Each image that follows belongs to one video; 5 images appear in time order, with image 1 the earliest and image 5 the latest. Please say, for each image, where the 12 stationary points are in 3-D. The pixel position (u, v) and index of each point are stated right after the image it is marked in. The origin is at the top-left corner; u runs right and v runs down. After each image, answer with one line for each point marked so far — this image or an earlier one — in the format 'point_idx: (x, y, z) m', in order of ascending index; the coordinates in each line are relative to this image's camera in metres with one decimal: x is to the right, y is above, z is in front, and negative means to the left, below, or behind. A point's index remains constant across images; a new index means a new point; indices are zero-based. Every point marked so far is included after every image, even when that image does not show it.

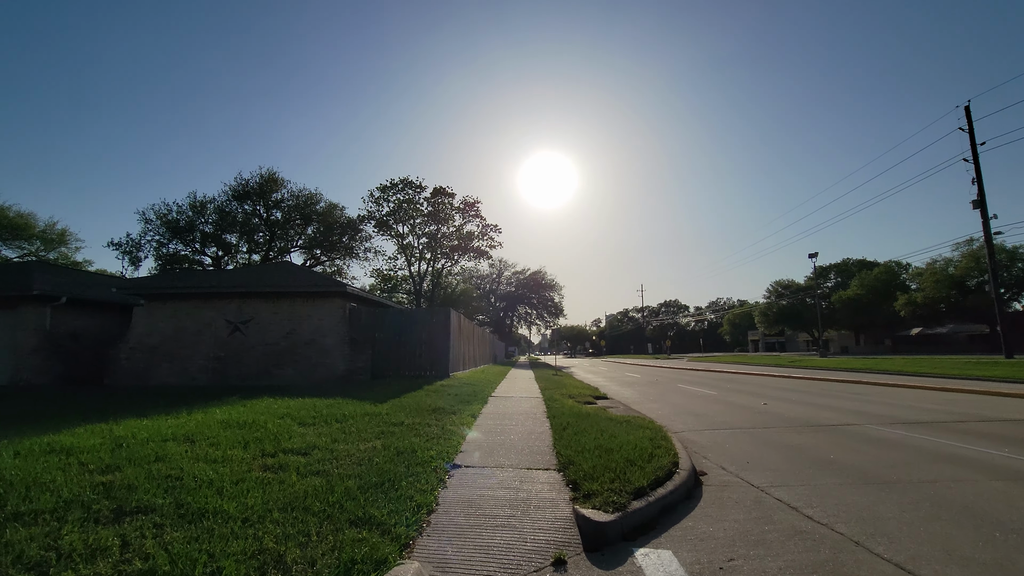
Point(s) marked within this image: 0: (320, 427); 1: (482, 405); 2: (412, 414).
0: (-2.5, -1.8, +7.7) m
1: (-0.6, -2.4, +12.4) m
2: (-1.6, -2.0, +9.6) m
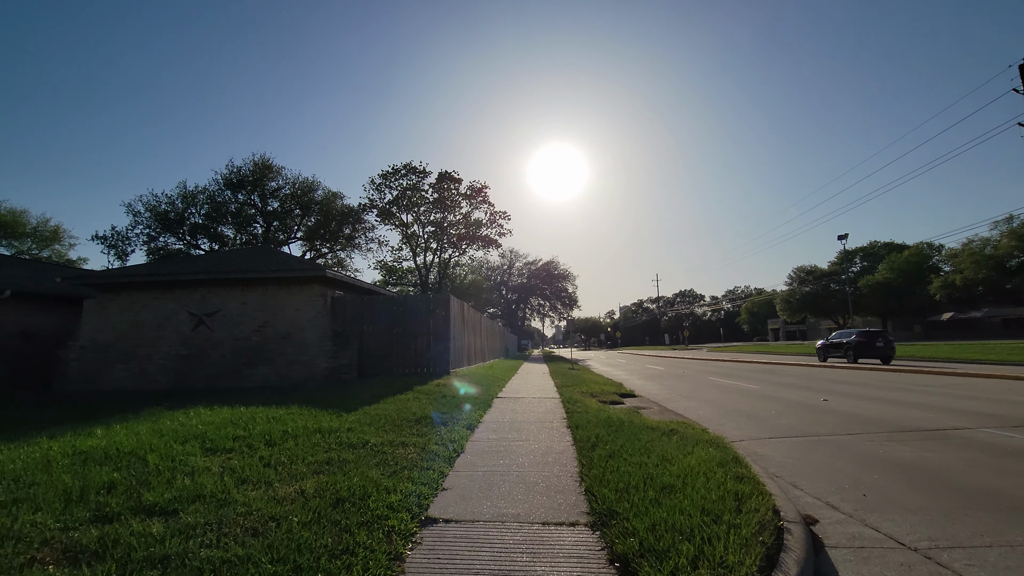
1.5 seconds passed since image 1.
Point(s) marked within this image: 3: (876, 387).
0: (-2.4, -1.5, +5.2) m
1: (-0.4, -2.0, +9.9) m
2: (-1.5, -1.7, +7.1) m
3: (+10.3, -2.8, +16.8) m
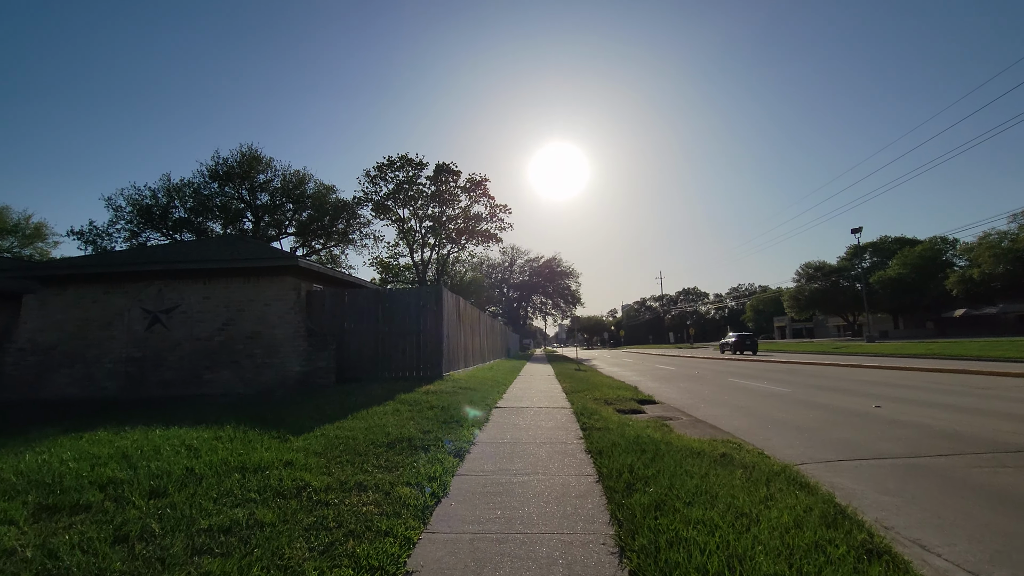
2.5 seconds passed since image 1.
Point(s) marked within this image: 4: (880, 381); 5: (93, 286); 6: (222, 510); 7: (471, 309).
0: (-2.4, -1.3, +3.3) m
1: (-0.4, -1.8, +8.0) m
2: (-1.5, -1.5, +5.2) m
3: (+10.3, -2.5, +14.9) m
4: (+11.2, -2.8, +18.3) m
5: (-9.0, +0.1, +12.8) m
6: (-1.8, -1.4, +3.7) m
7: (-1.4, -0.7, +19.8) m
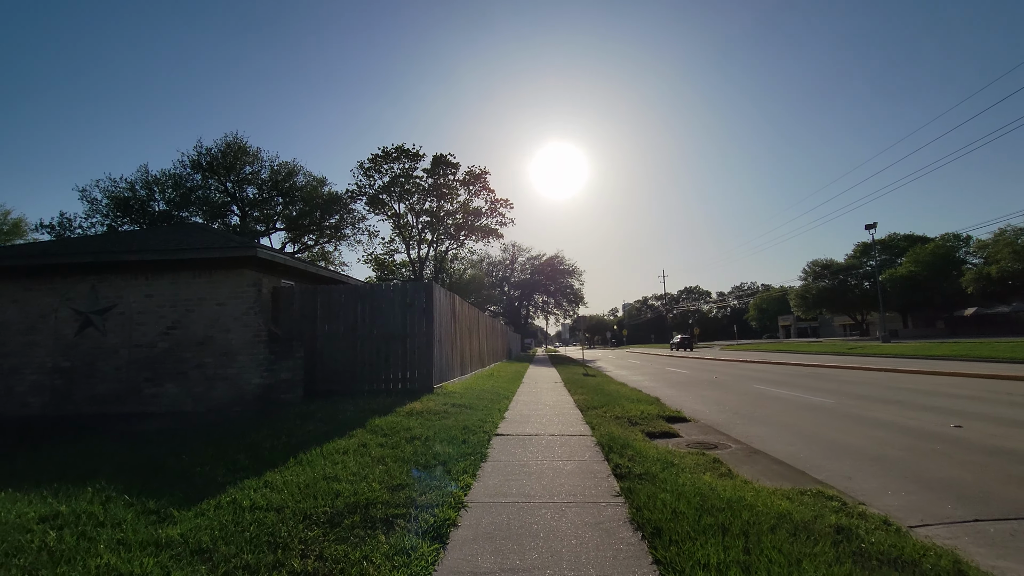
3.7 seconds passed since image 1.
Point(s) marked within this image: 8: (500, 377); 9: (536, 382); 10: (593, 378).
0: (-2.3, -1.2, +1.2) m
1: (-0.4, -1.8, +5.9) m
2: (-1.4, -1.4, +3.1) m
3: (+10.4, -2.4, +12.8) m
4: (+11.3, -2.7, +16.2) m
5: (-8.9, +0.1, +10.7) m
6: (-1.7, -1.3, +1.6) m
7: (-1.3, -0.6, +17.7) m
8: (-0.4, -2.9, +19.2) m
9: (+0.8, -3.0, +19.2) m
10: (+2.7, -3.0, +19.8) m
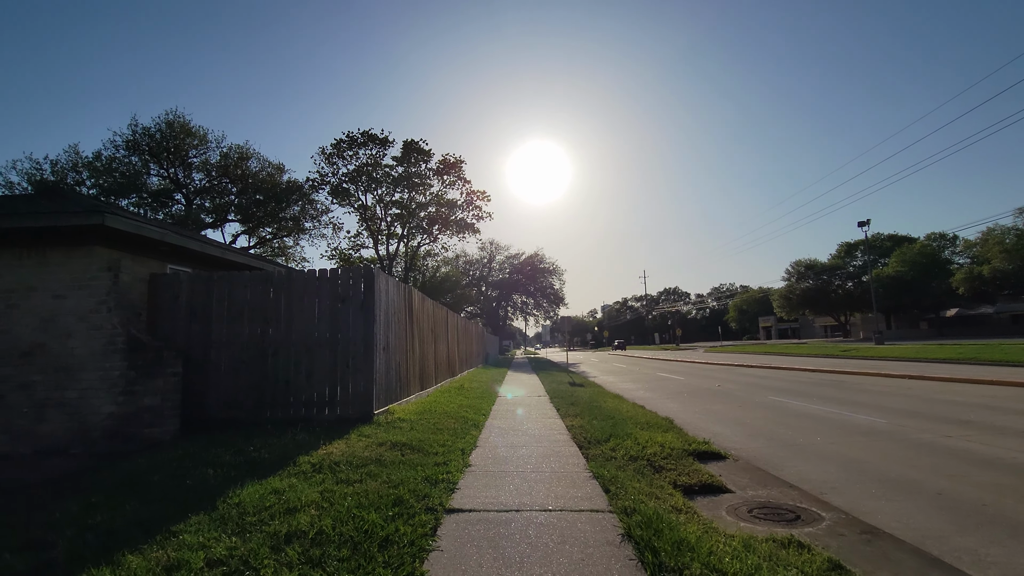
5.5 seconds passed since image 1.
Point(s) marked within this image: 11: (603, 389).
0: (-2.4, -1.1, -1.9) m
1: (-0.6, -1.6, +2.8) m
2: (-1.5, -1.2, 0.0) m
3: (+9.9, -2.3, +10.1) m
4: (+10.7, -2.6, +13.5) m
5: (-9.3, +0.3, +7.3) m
6: (-1.8, -1.1, -1.5) m
7: (-1.9, -0.5, +14.5) m
8: (-1.1, -2.7, +16.2) m
9: (+0.1, -2.9, +16.2) m
10: (+2.0, -2.8, +16.8) m
11: (+2.8, -3.0, +18.2) m
